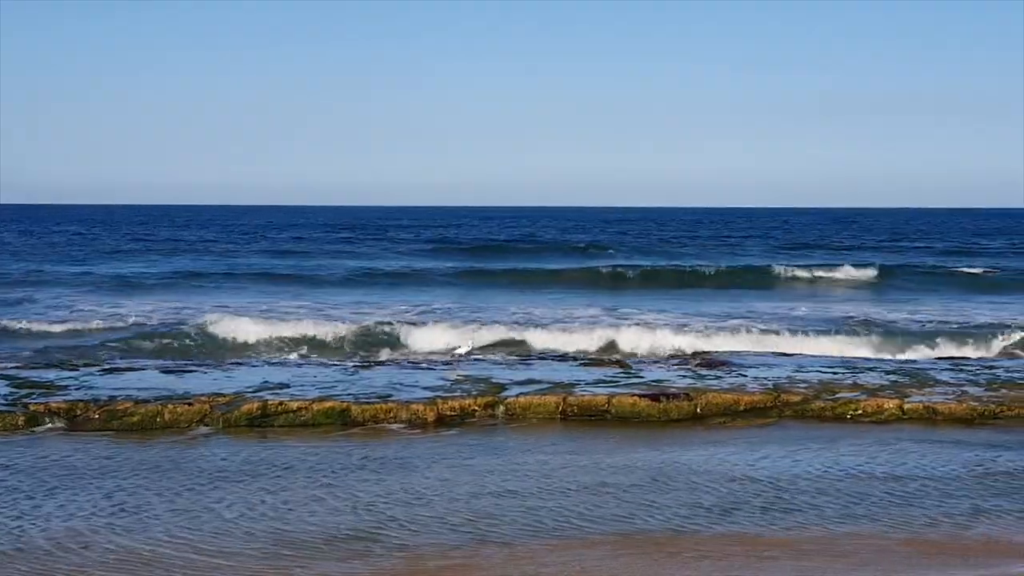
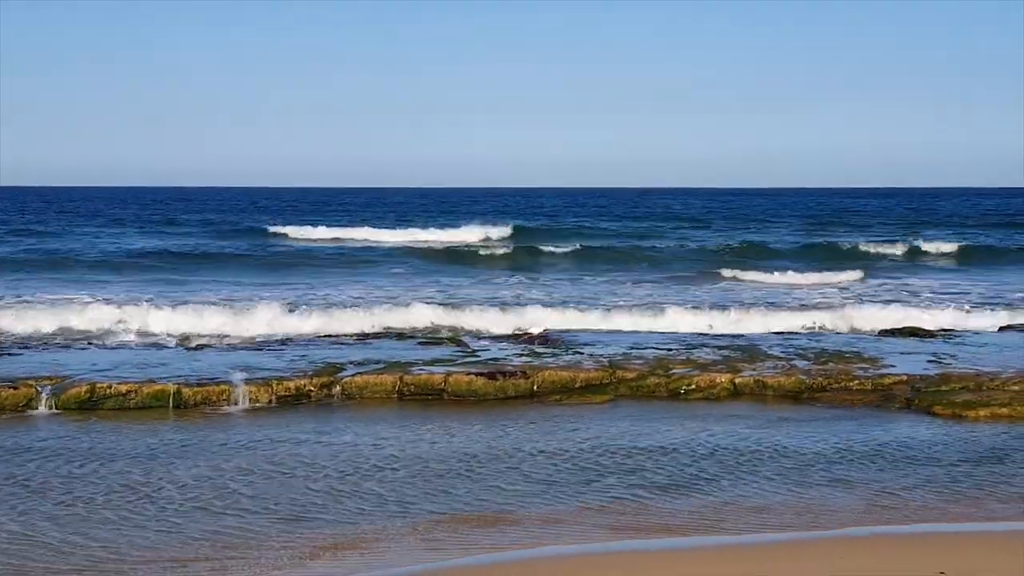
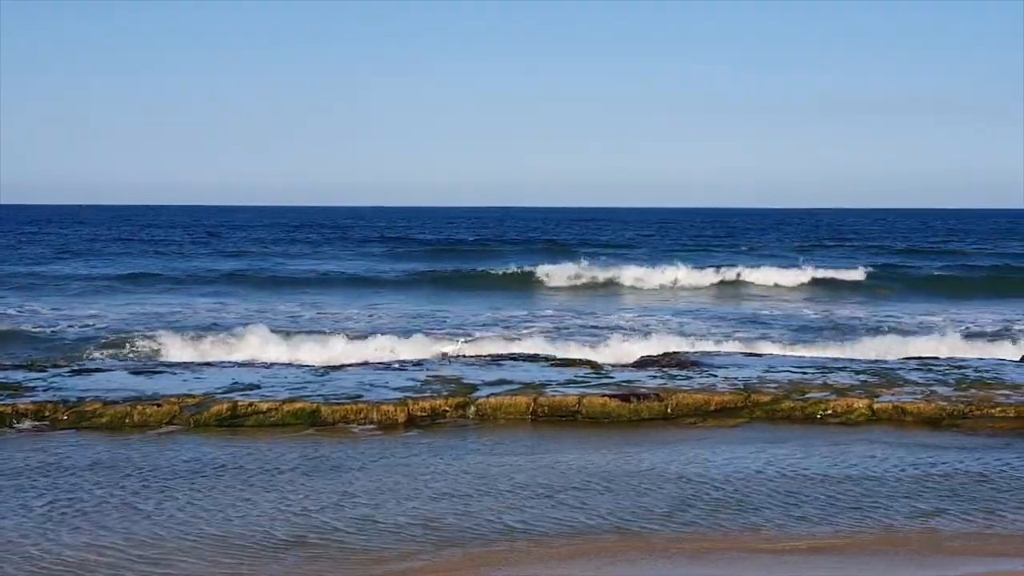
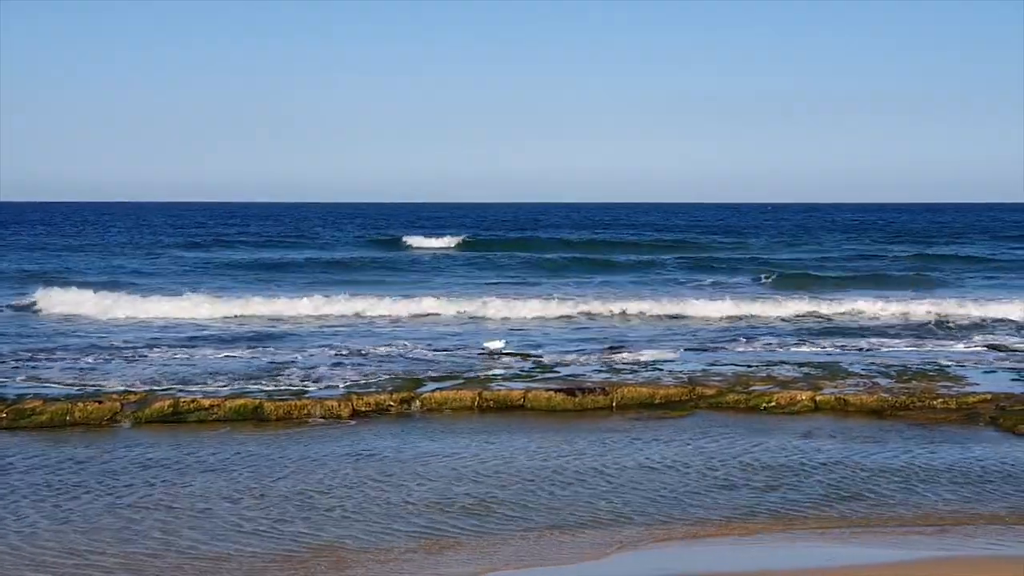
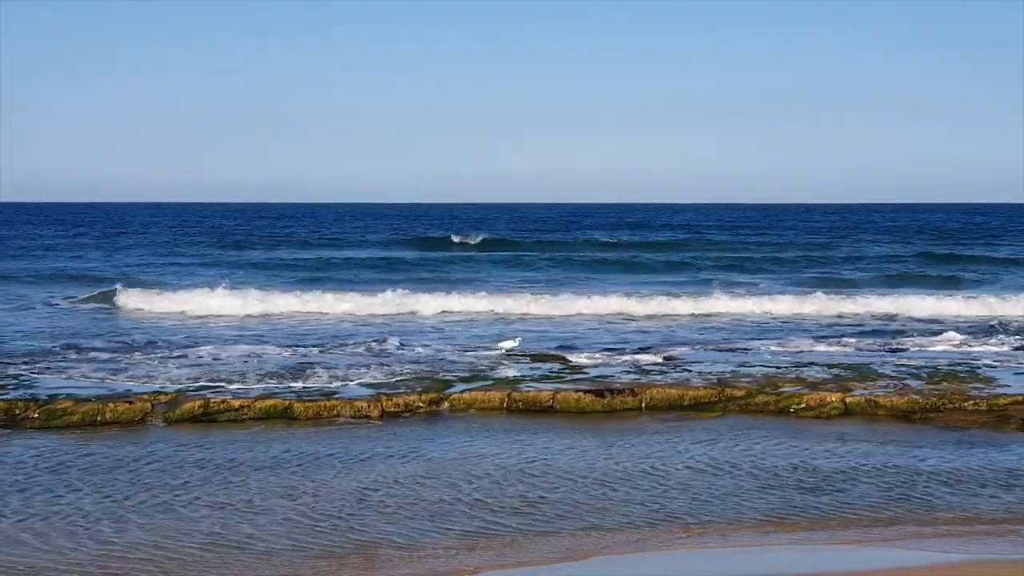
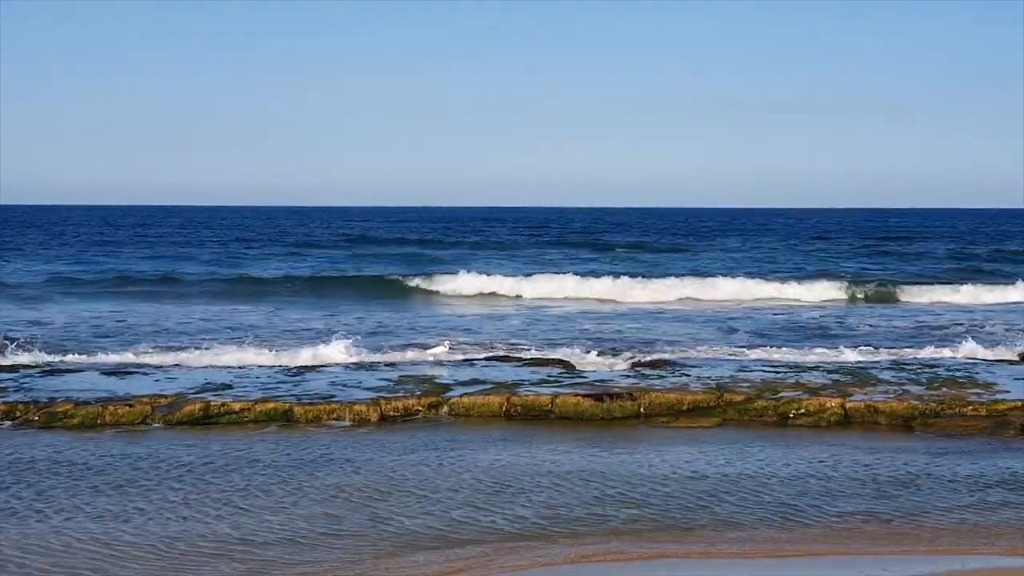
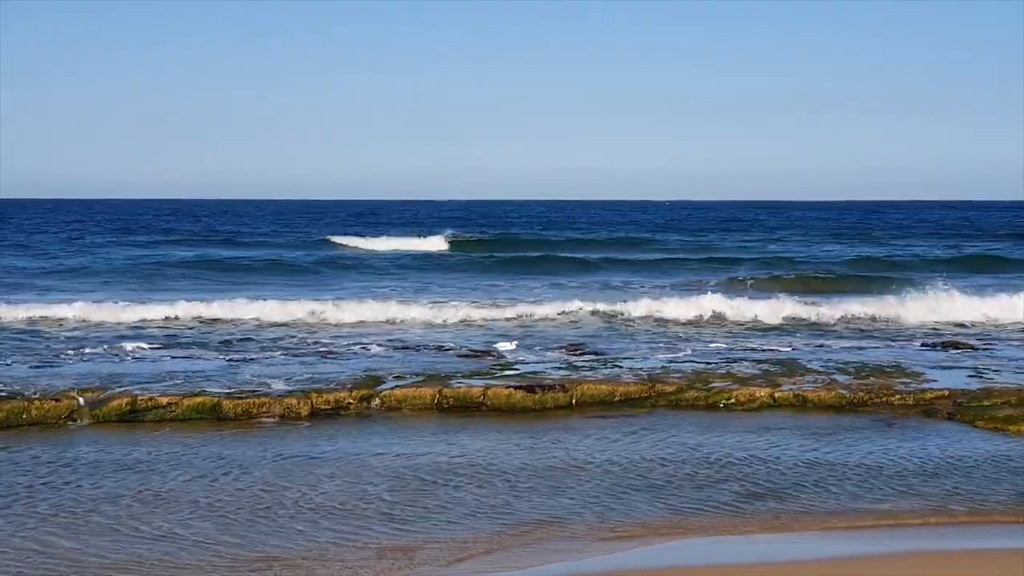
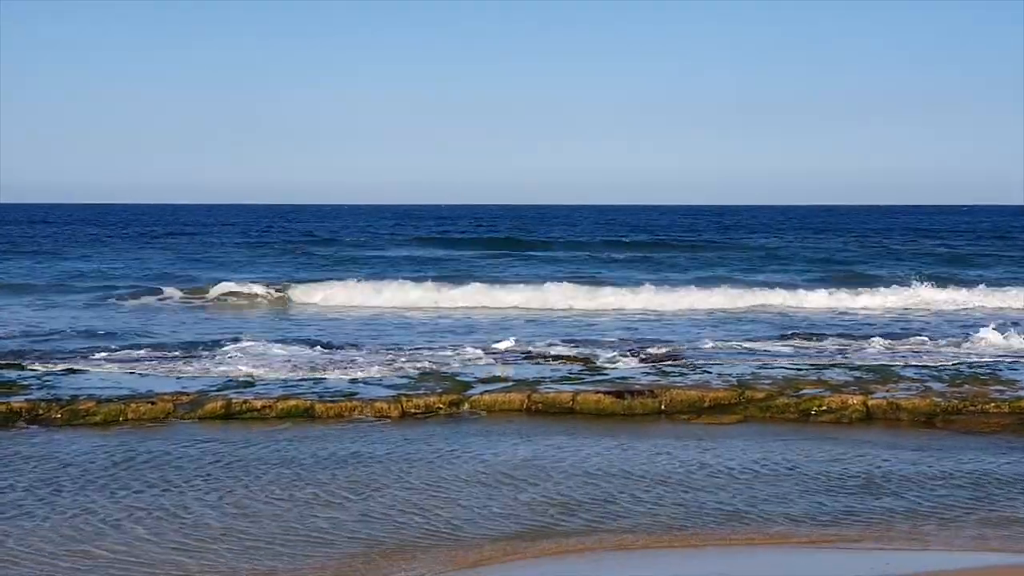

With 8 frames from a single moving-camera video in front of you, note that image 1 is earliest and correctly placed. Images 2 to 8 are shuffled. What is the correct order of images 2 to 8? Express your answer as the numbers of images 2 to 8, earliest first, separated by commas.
3, 6, 8, 5, 4, 7, 2
